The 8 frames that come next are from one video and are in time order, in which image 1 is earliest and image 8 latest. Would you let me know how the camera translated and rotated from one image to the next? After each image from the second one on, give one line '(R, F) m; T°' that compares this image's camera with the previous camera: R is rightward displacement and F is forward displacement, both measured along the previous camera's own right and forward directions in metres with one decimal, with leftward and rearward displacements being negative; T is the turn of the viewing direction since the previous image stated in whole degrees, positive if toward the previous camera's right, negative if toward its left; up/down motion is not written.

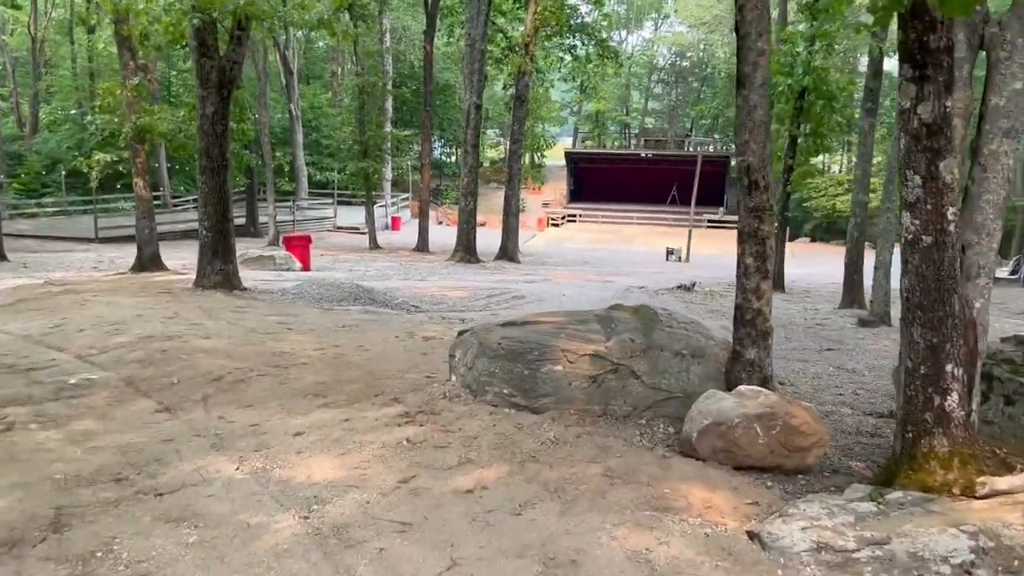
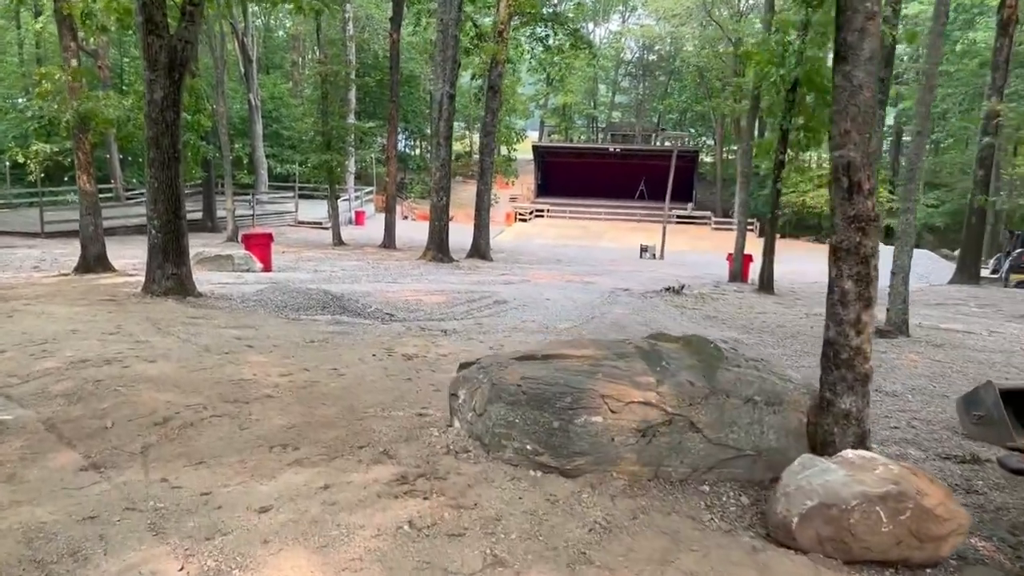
(-0.3, +1.0) m; +3°
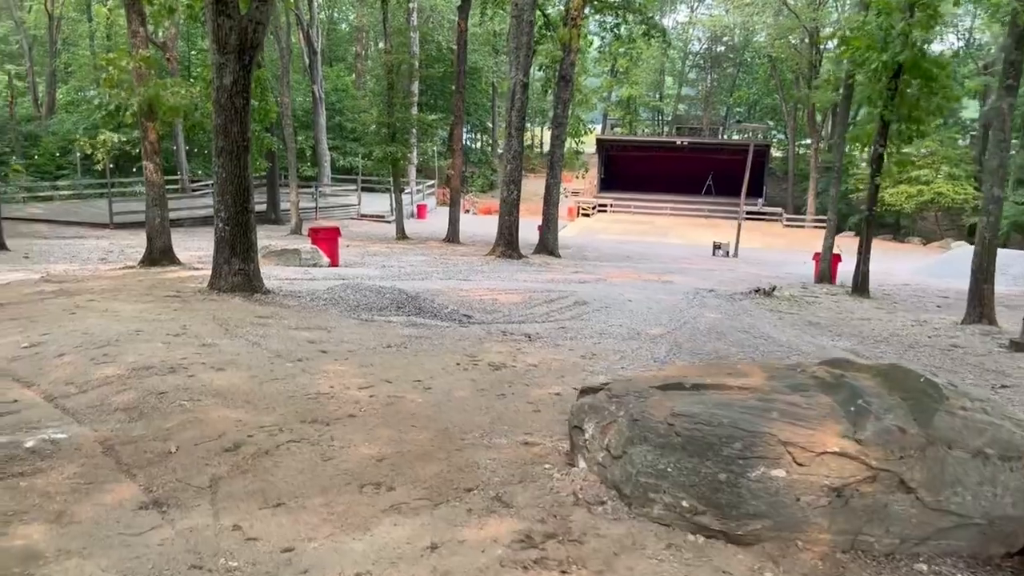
(-0.3, +0.7) m; -4°
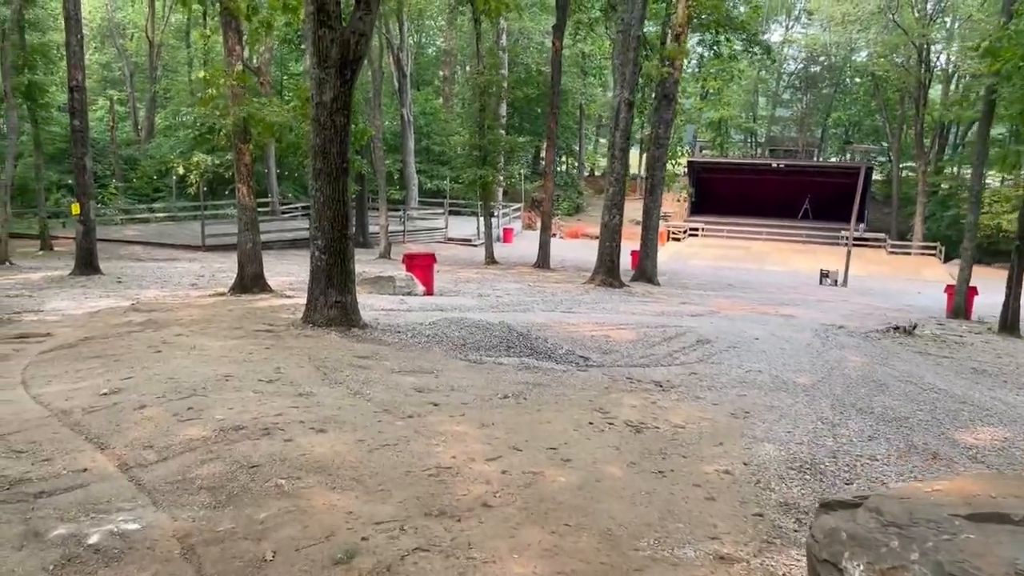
(-0.4, +1.0) m; -5°
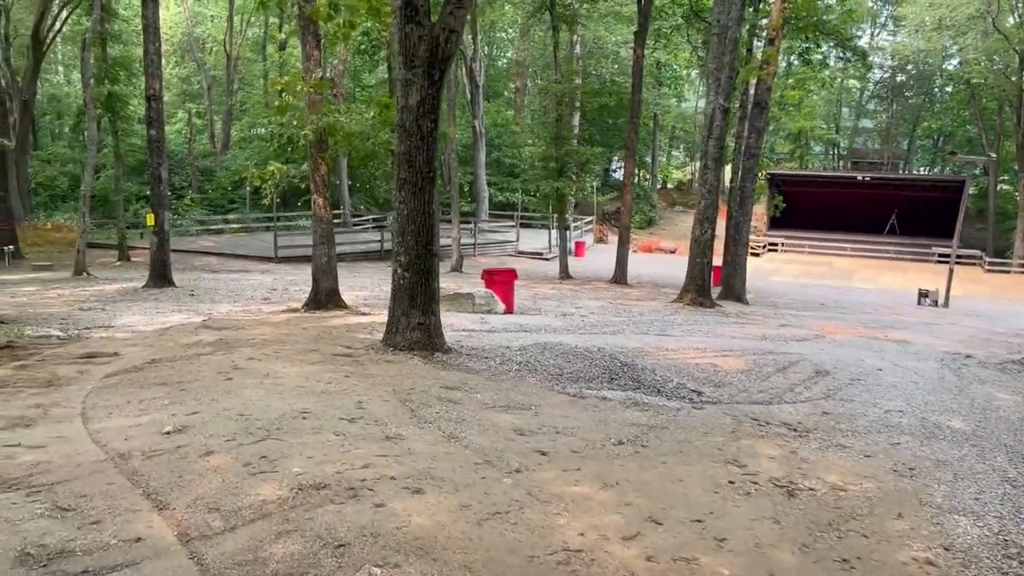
(-0.3, +0.8) m; -4°
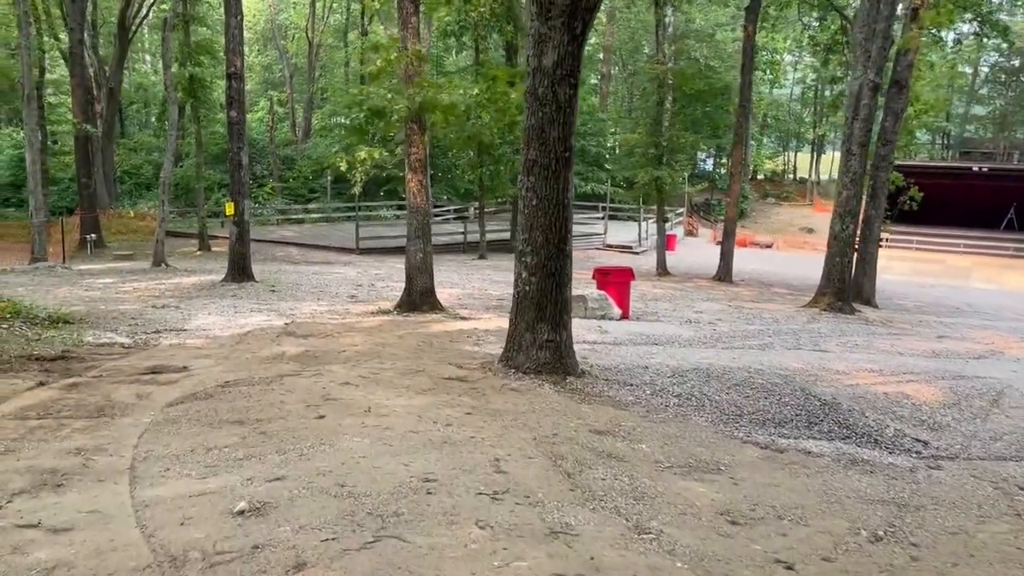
(-0.6, +1.6) m; -5°
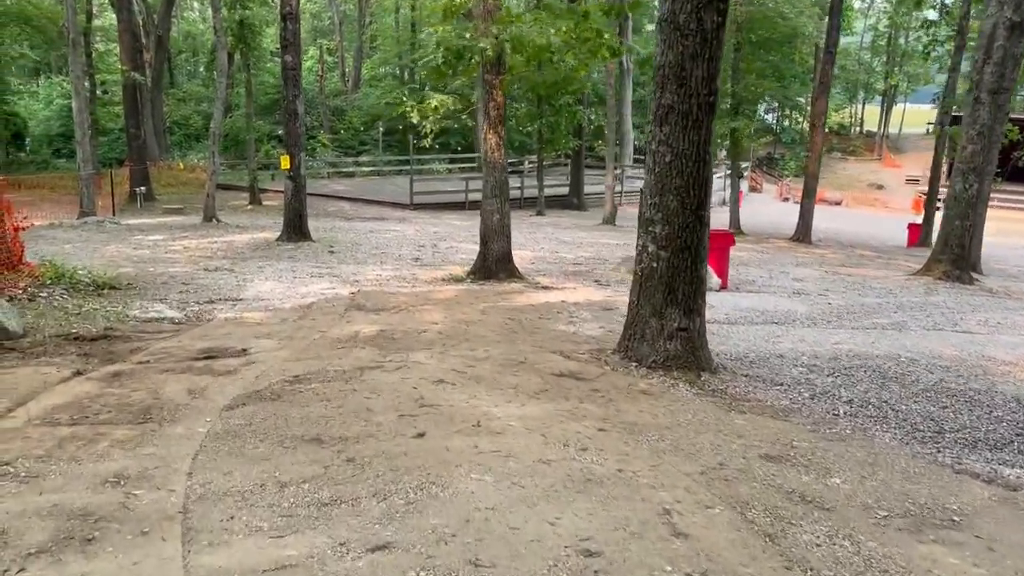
(-0.5, +1.1) m; -3°
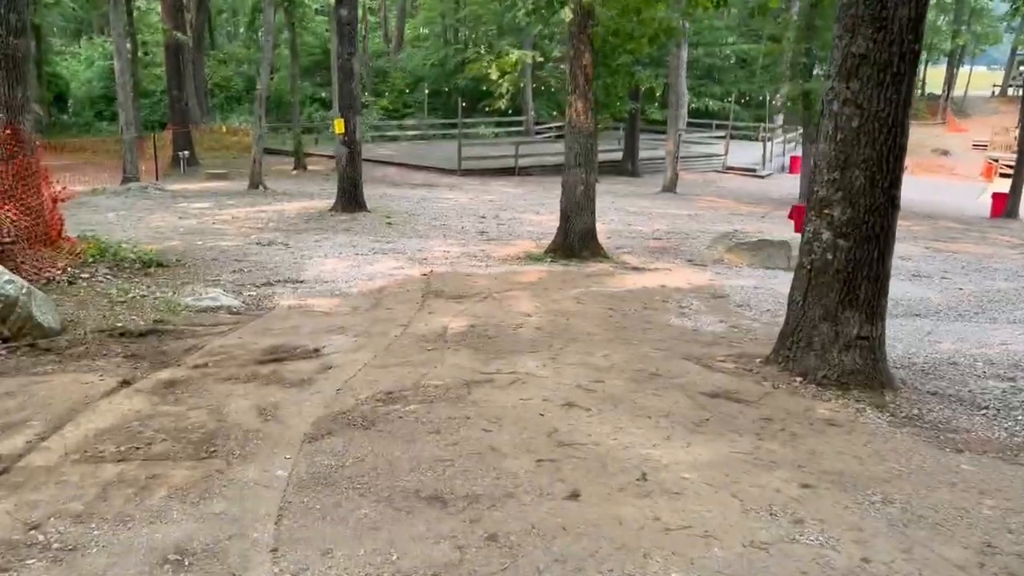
(-0.5, +1.0) m; -2°
